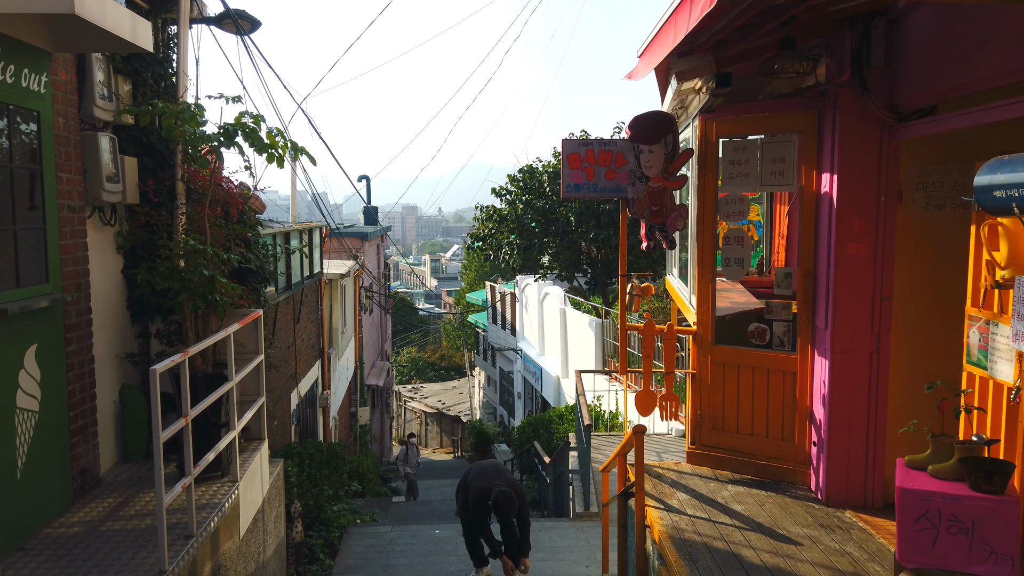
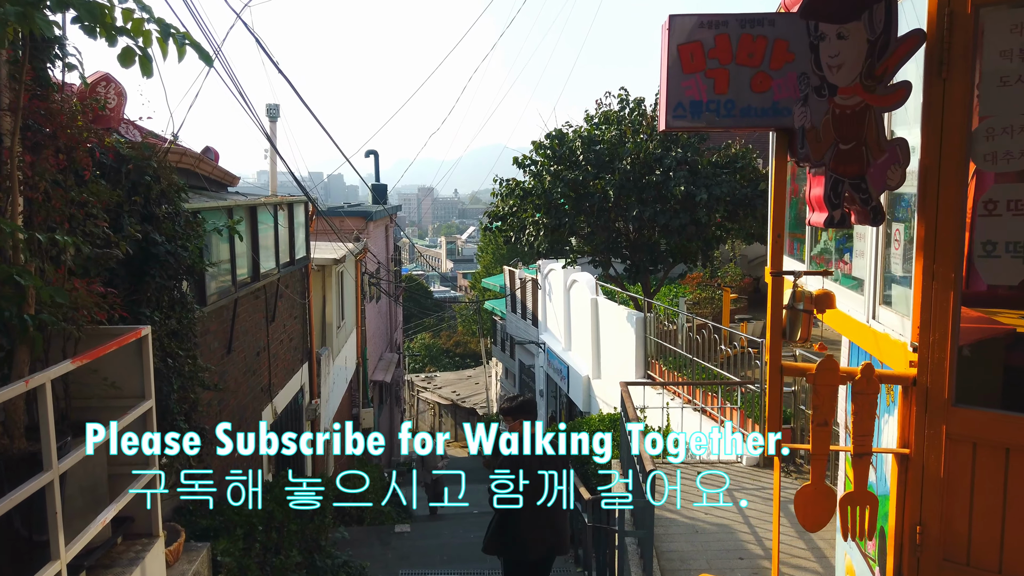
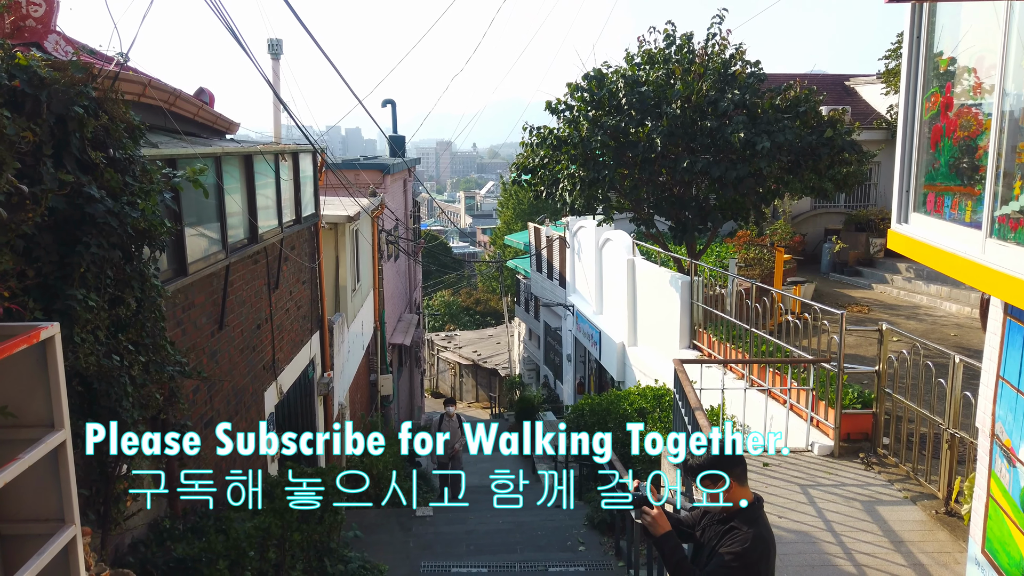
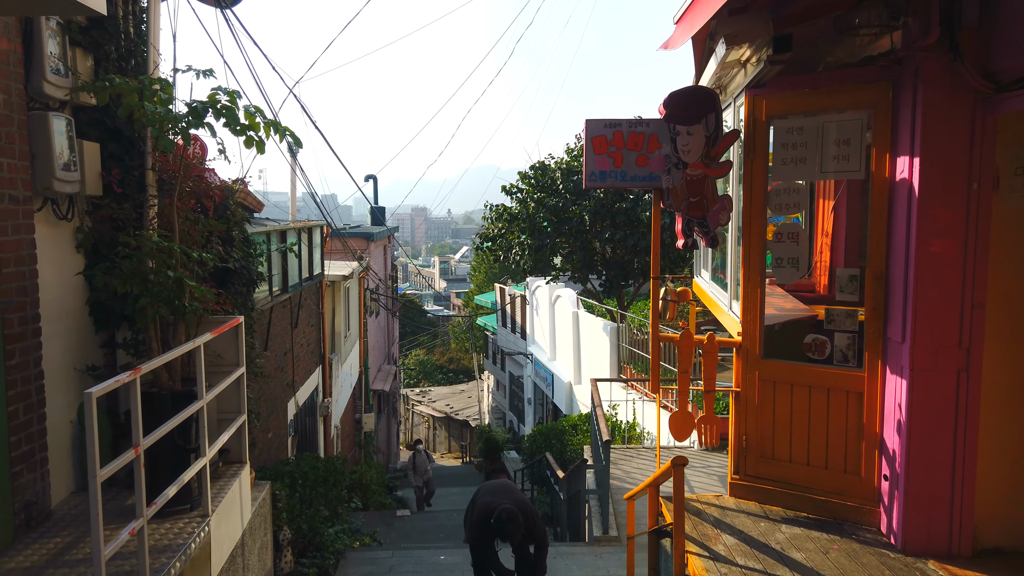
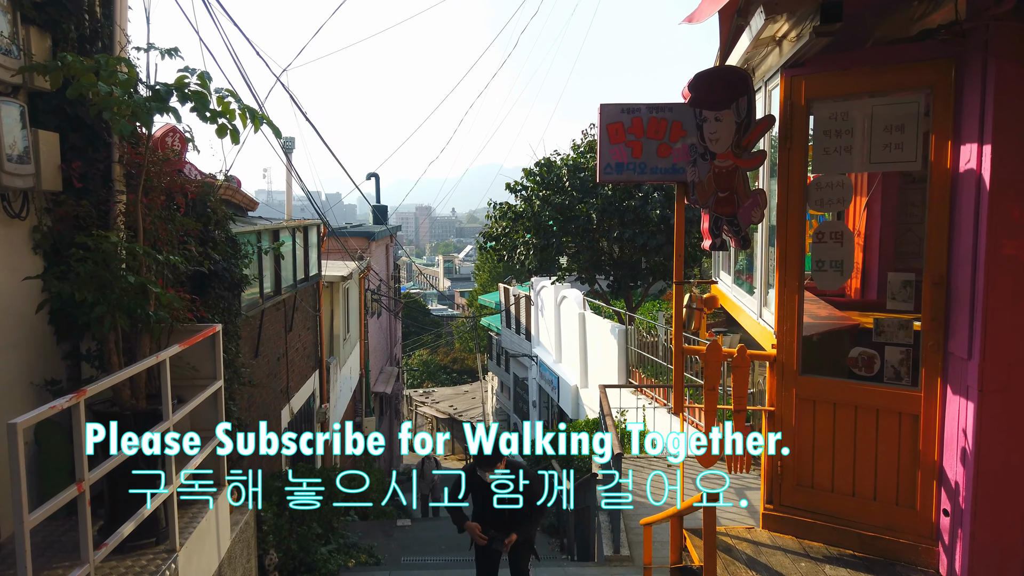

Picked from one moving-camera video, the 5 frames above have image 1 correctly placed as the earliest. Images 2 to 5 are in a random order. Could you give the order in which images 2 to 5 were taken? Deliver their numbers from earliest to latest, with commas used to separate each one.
4, 5, 2, 3
